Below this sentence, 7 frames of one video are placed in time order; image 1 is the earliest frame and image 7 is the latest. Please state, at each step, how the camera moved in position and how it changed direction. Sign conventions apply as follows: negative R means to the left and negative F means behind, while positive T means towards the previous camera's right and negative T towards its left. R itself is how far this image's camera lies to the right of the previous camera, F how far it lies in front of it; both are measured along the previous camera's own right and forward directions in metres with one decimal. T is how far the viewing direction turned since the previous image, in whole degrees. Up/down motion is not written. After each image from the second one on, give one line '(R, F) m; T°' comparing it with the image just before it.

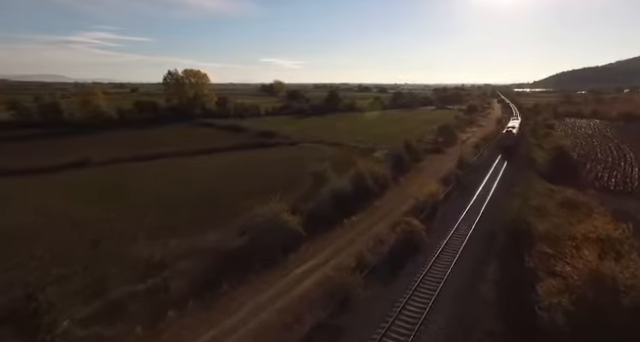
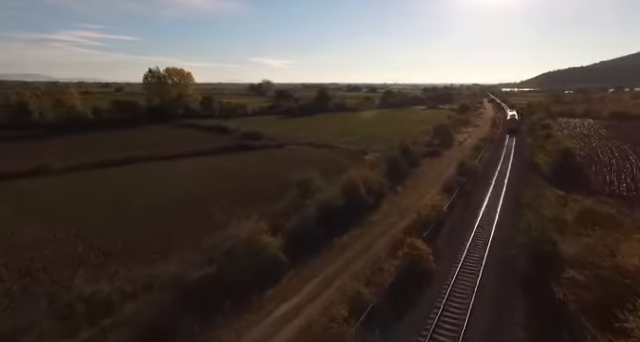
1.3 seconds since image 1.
(+0.3, +3.4) m; +2°
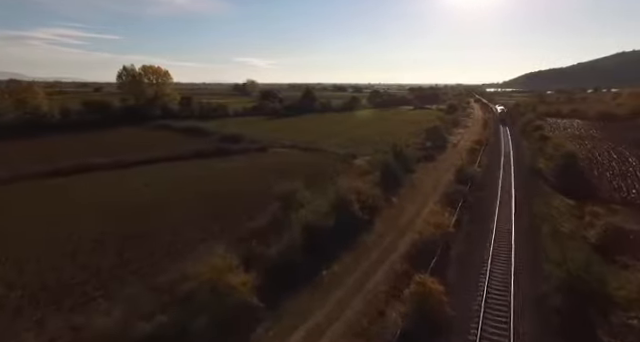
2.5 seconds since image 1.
(+0.1, +3.5) m; +2°
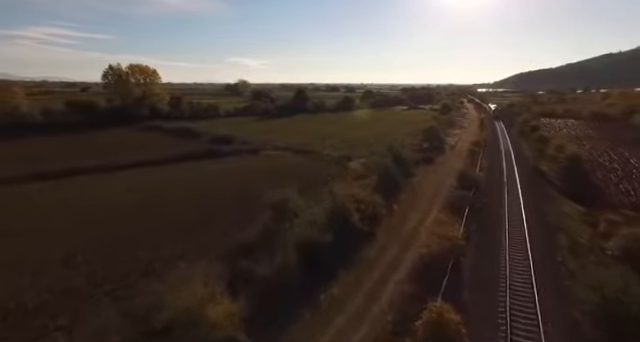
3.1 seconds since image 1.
(-0.2, +1.8) m; +1°
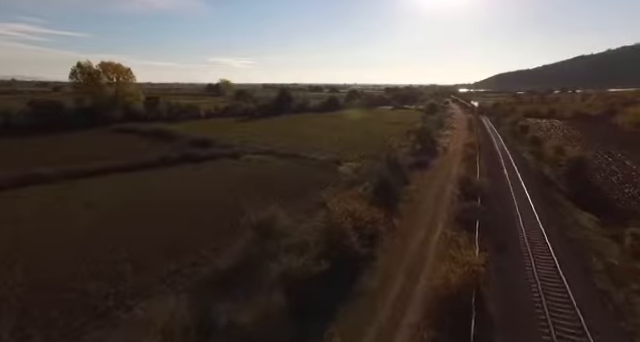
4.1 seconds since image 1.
(-0.3, +3.0) m; +3°
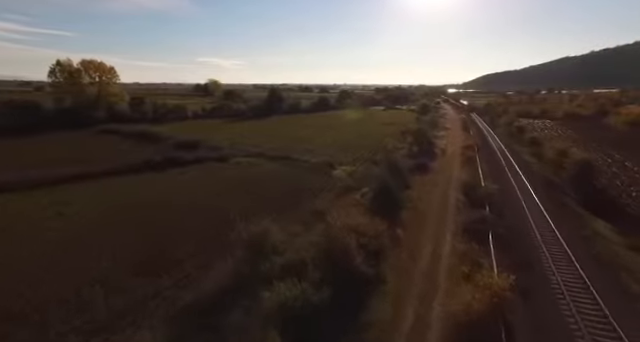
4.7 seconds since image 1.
(-0.4, +1.9) m; +2°
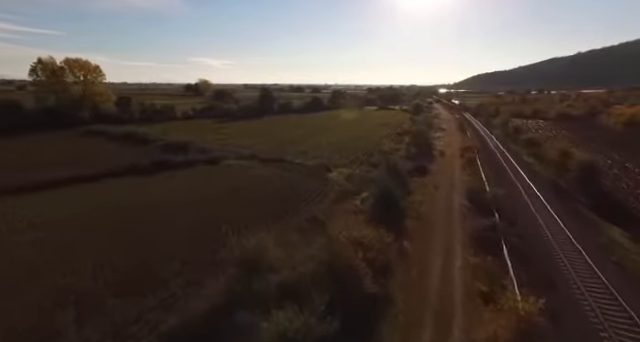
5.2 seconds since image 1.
(-0.4, +1.5) m; +2°
